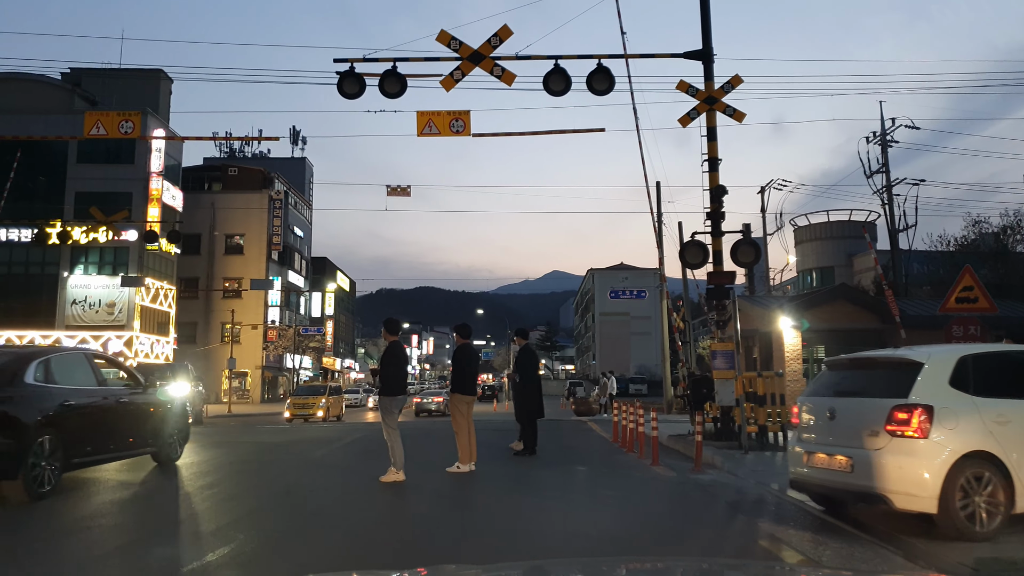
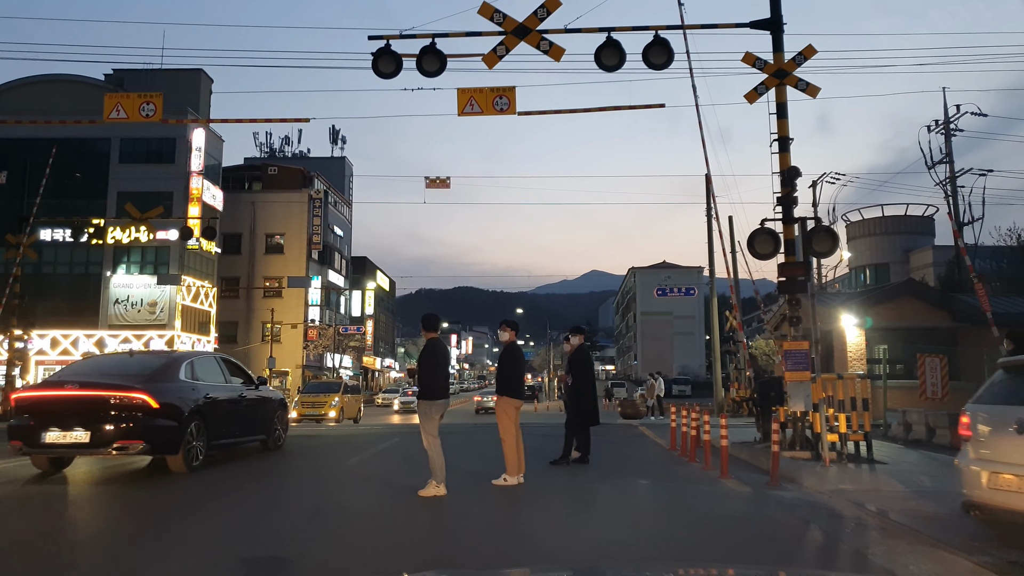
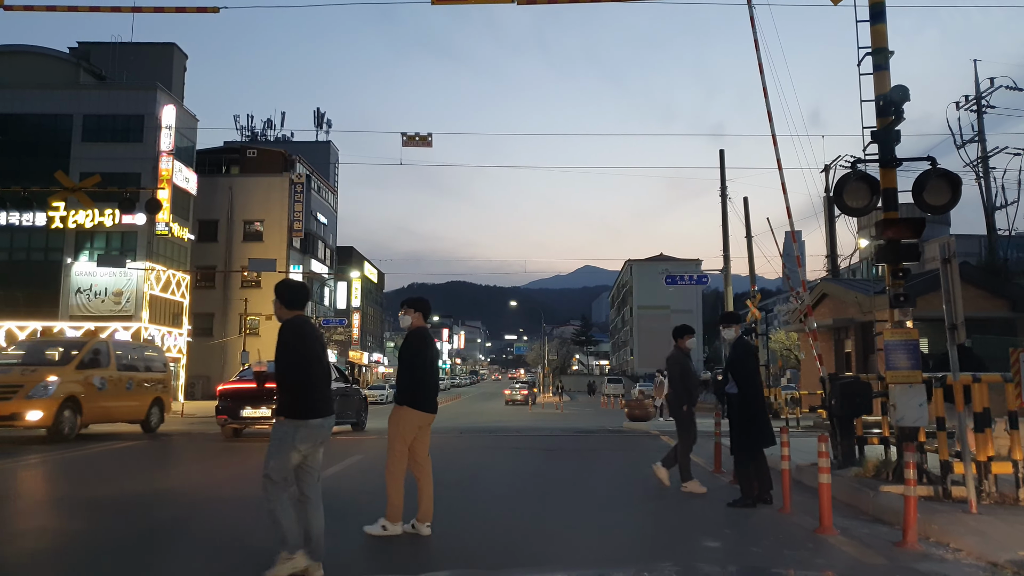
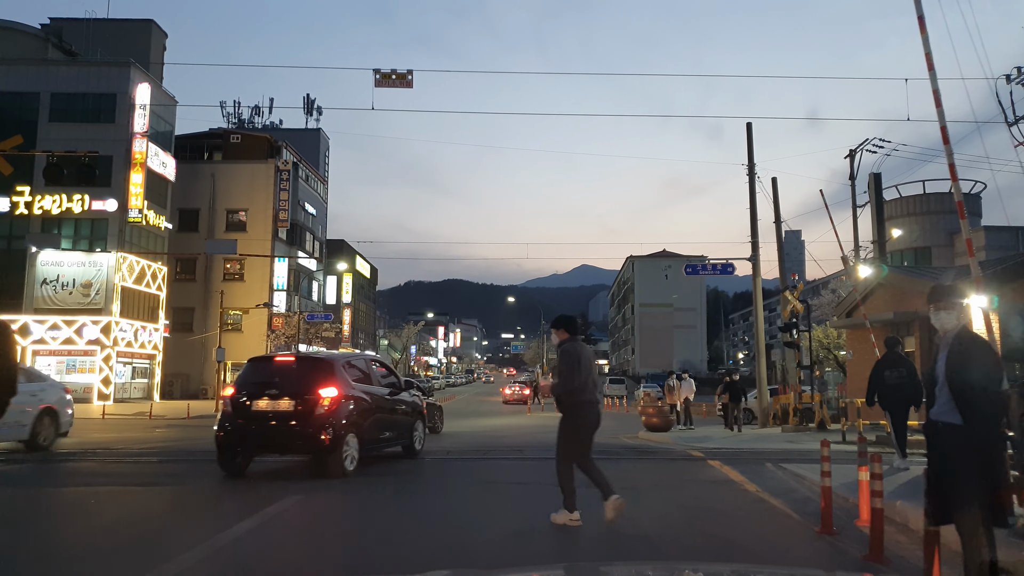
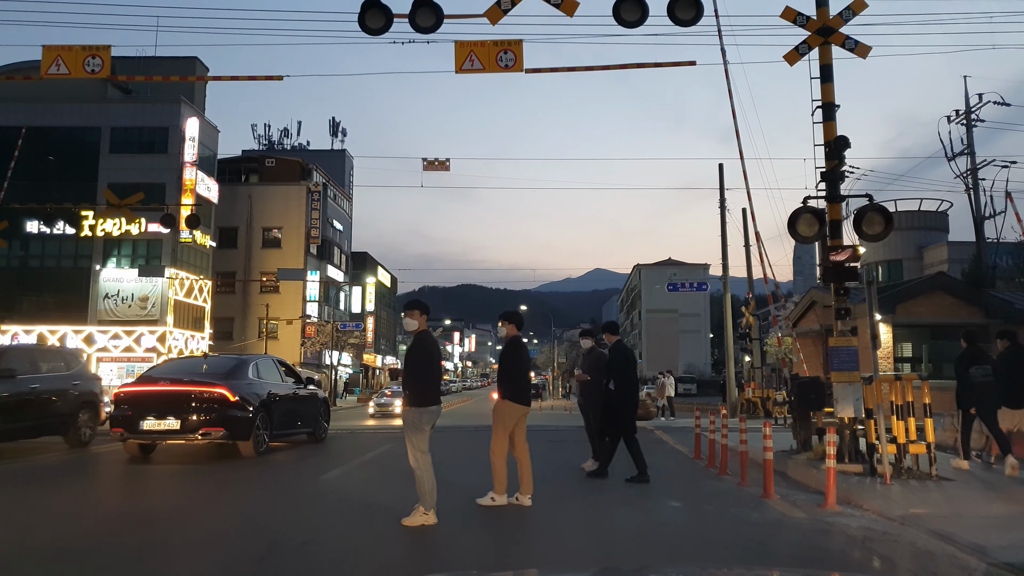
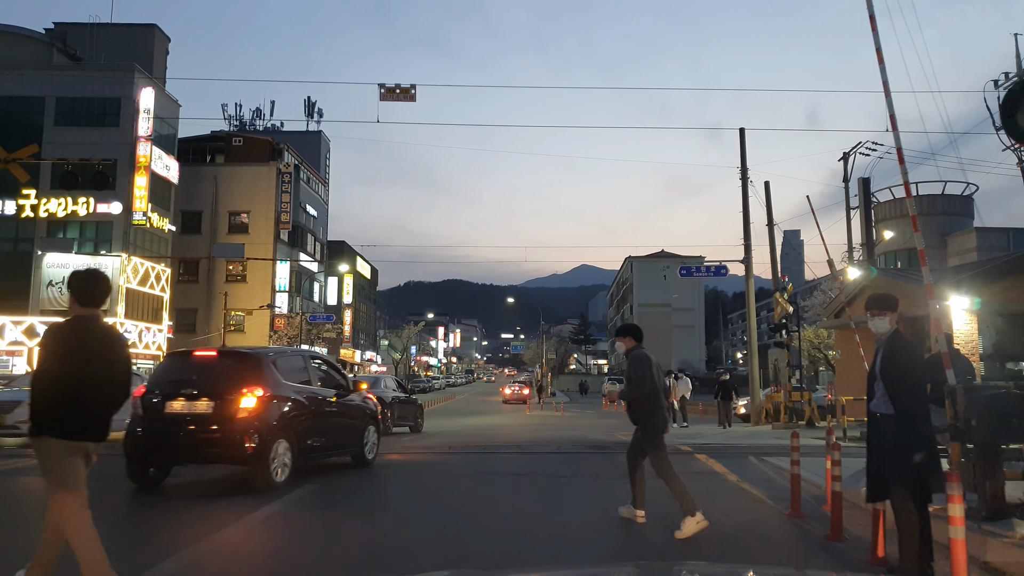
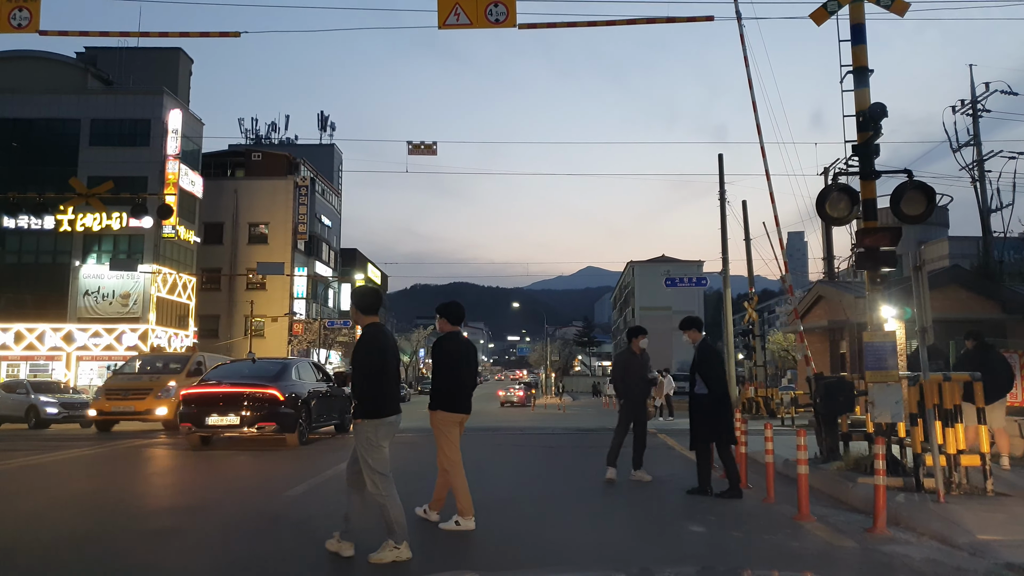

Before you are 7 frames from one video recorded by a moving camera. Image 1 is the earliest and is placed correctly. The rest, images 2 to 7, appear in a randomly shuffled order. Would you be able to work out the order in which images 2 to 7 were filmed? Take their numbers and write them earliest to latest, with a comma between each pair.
2, 5, 7, 3, 6, 4
